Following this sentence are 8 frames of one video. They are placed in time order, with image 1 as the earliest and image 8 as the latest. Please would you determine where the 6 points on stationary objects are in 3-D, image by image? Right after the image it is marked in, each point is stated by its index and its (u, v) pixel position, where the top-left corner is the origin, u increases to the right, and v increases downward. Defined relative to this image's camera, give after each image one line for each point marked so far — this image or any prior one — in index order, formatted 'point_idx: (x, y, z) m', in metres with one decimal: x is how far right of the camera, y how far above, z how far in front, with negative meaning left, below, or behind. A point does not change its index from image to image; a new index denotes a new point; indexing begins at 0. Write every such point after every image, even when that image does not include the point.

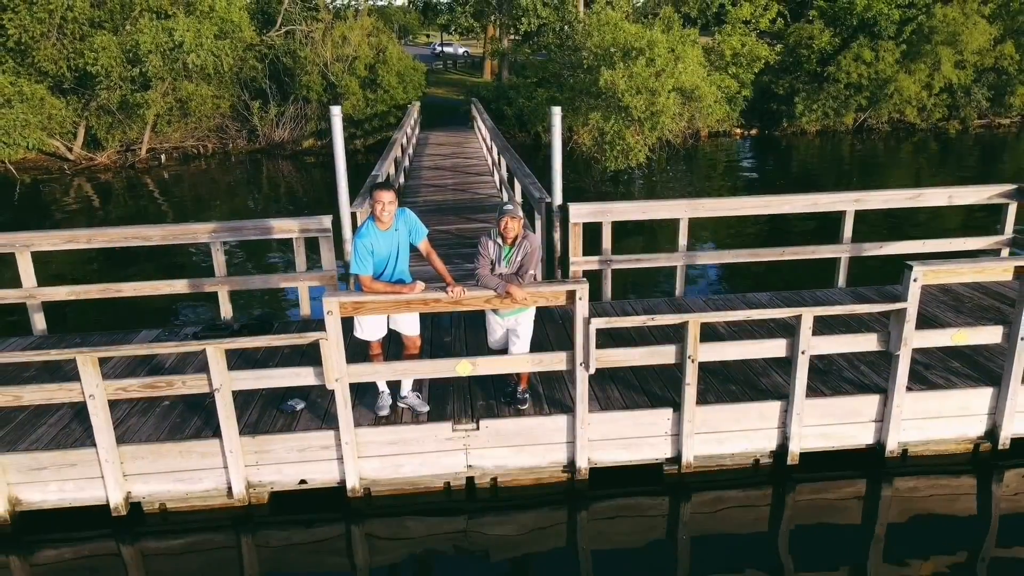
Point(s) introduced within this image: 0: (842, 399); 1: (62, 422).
0: (+2.1, -0.7, +4.8) m
1: (-2.8, -0.9, +4.8) m
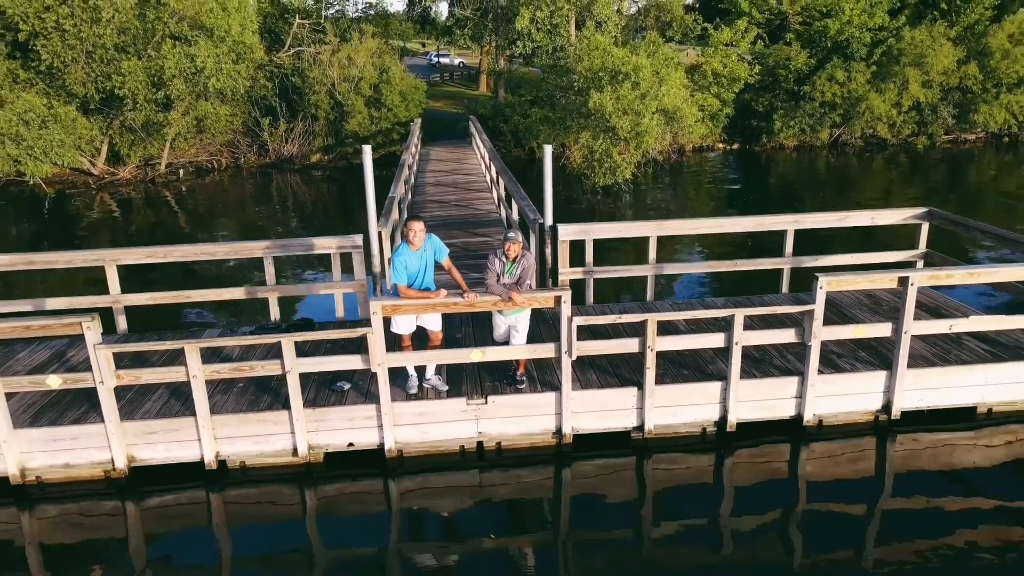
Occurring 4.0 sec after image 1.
0: (+2.1, -0.8, +6.2) m
1: (-2.8, -0.9, +6.2) m
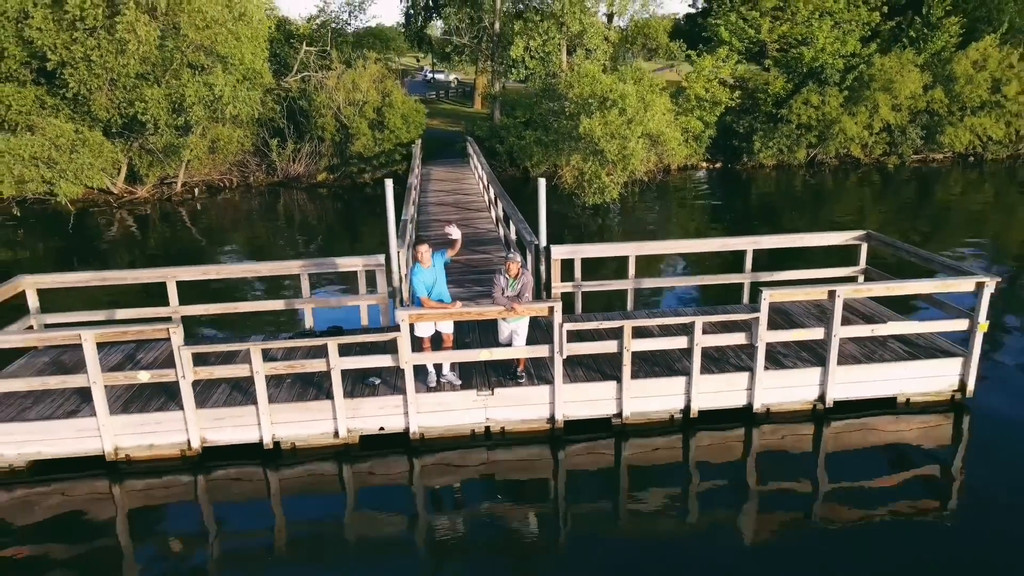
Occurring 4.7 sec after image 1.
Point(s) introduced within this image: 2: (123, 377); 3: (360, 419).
0: (+2.1, -0.9, +7.5) m
1: (-2.8, -1.0, +7.5) m
2: (-3.5, -0.8, +6.9) m
3: (-1.5, -1.3, +7.3) m
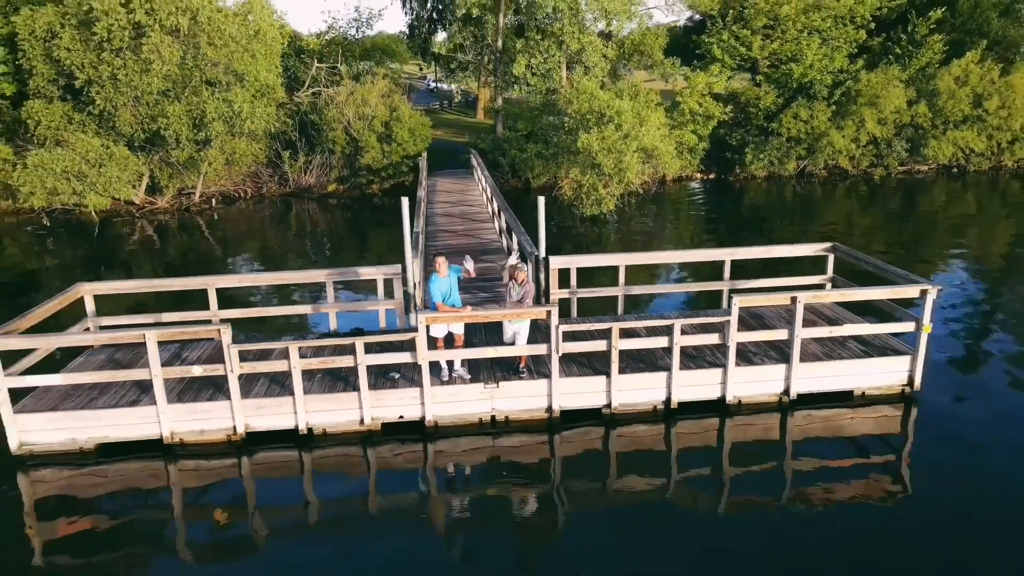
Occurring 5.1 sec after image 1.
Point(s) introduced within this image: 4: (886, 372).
0: (+2.1, -0.9, +8.6) m
1: (-2.8, -1.1, +8.5) m
2: (-3.5, -0.9, +7.9) m
3: (-1.4, -1.3, +8.3) m
4: (+4.4, -1.0, +8.9) m
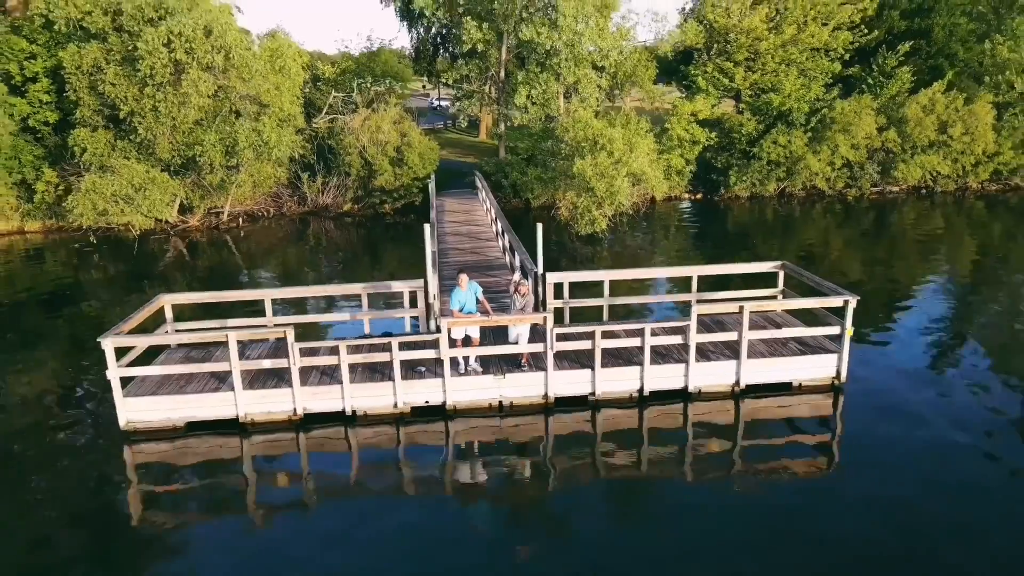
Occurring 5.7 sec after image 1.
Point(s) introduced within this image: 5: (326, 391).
0: (+2.2, -1.1, +10.7) m
1: (-2.7, -1.3, +10.6) m
2: (-3.5, -1.0, +10.0) m
3: (-1.4, -1.5, +10.4) m
4: (+4.4, -1.1, +11.0) m
5: (-2.5, -1.4, +10.2) m
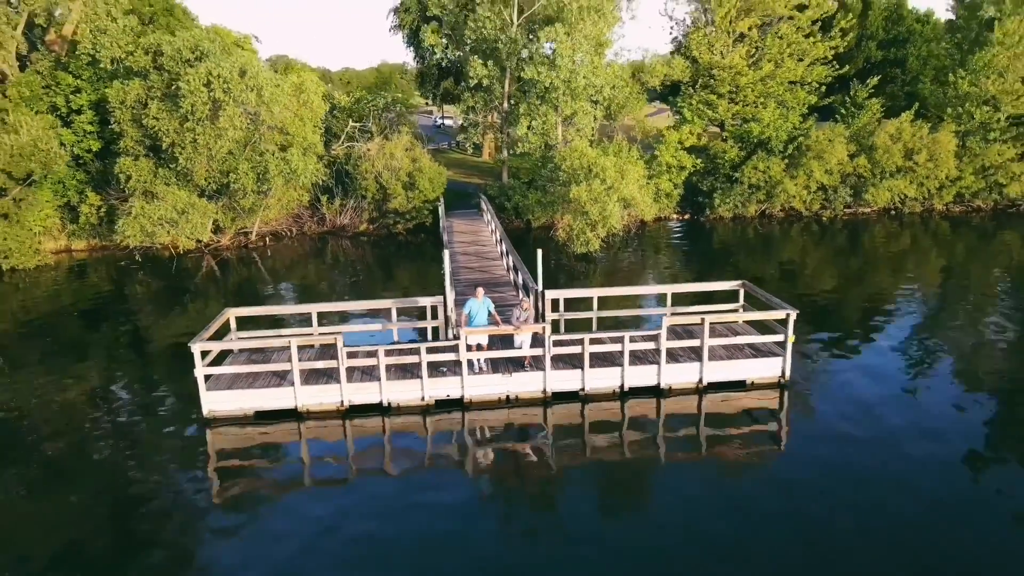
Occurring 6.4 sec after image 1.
0: (+2.3, -1.4, +13.1) m
1: (-2.6, -1.5, +13.0) m
2: (-3.4, -1.3, +12.4) m
3: (-1.3, -1.7, +12.8) m
4: (+4.5, -1.4, +13.4) m
5: (-2.4, -1.6, +12.6) m
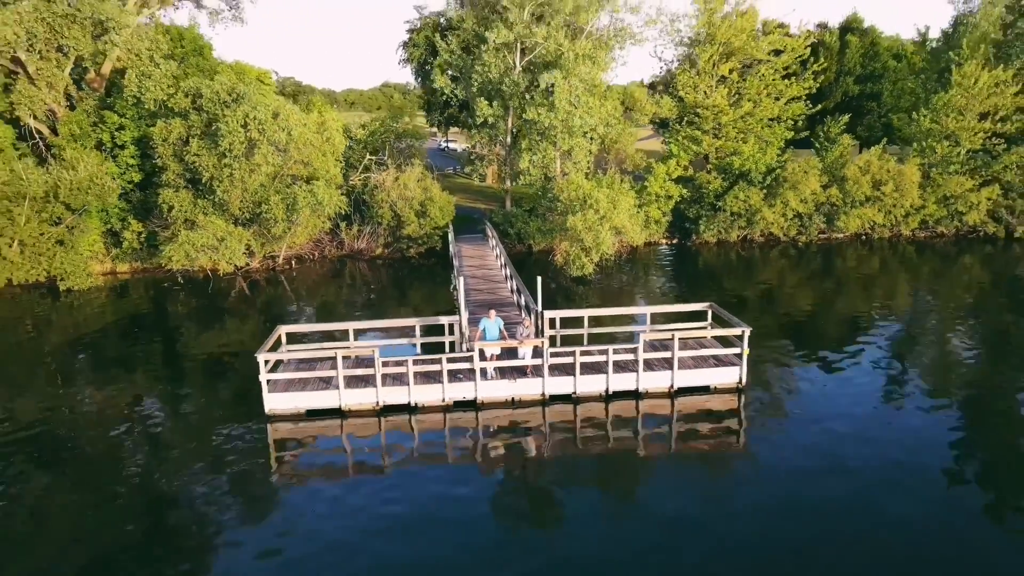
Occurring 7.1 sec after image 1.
0: (+2.4, -1.8, +15.9) m
1: (-2.5, -2.0, +15.8) m
2: (-3.3, -1.7, +15.2) m
3: (-1.2, -2.2, +15.6) m
4: (+4.6, -1.9, +16.2) m
5: (-2.4, -2.1, +15.4) m
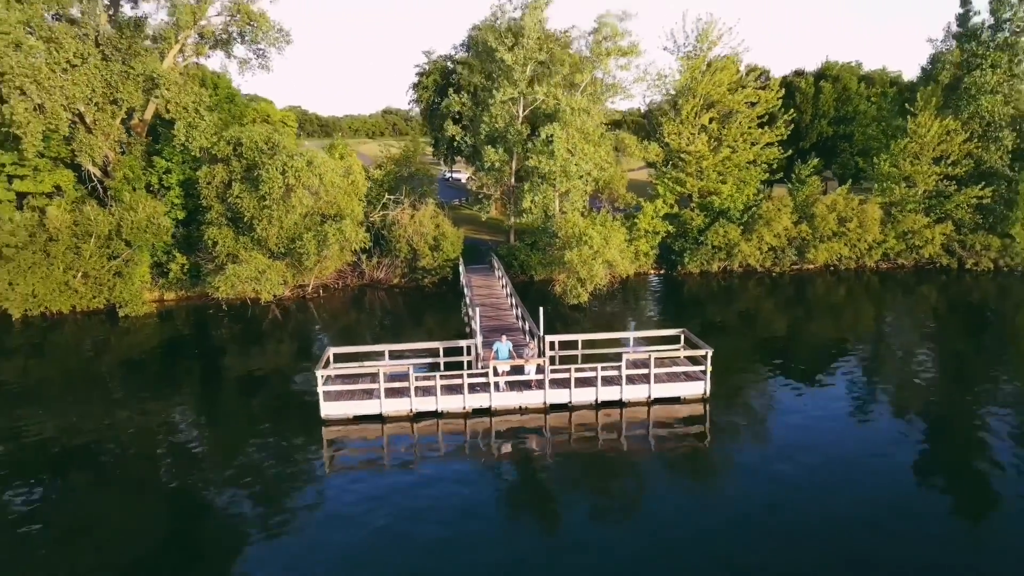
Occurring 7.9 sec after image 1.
0: (+2.5, -2.6, +19.6) m
1: (-2.3, -2.7, +19.5) m
2: (-3.1, -2.4, +18.9) m
3: (-1.0, -2.9, +19.3) m
4: (+4.8, -2.6, +19.9) m
5: (-2.2, -2.8, +19.1) m
